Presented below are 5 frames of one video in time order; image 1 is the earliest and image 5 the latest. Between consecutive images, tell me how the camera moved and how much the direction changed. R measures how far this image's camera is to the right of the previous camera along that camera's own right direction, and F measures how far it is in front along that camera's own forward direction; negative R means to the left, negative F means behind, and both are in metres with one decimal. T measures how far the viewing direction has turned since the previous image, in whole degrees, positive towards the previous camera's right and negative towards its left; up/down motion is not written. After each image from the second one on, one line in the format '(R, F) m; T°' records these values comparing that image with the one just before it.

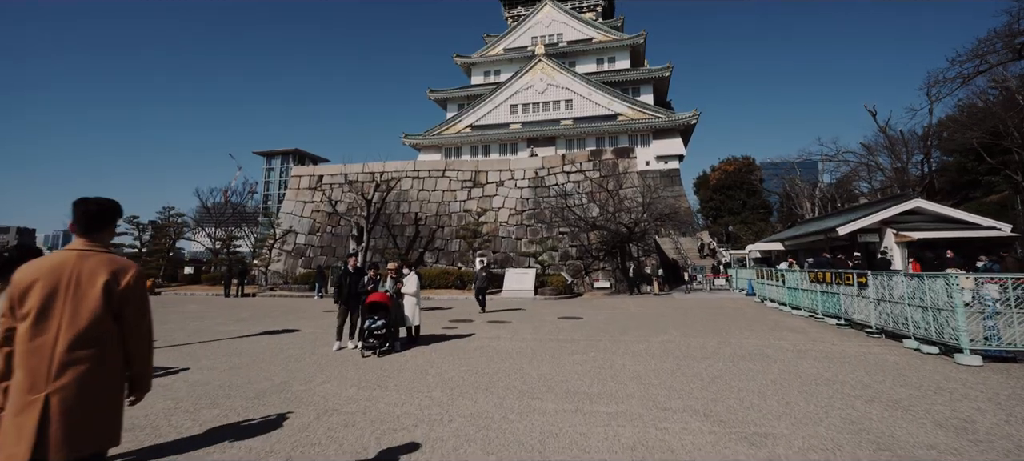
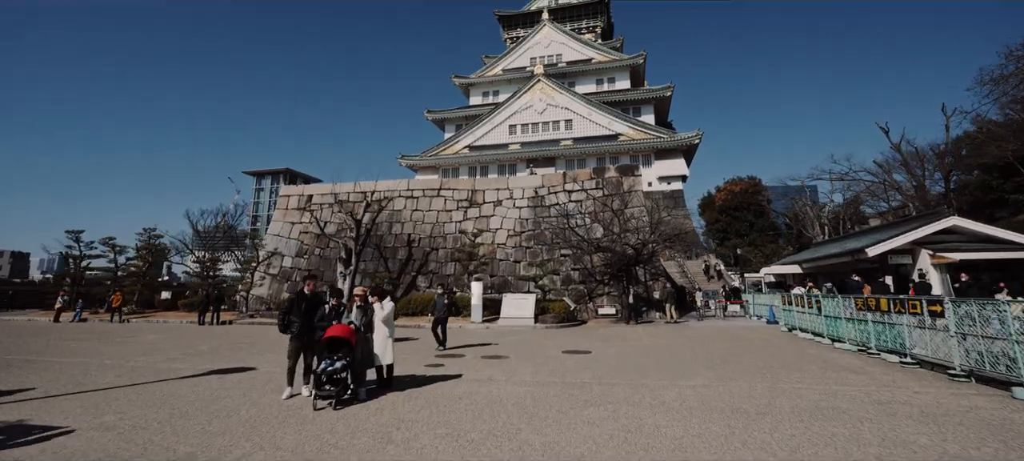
(0.0, +1.0) m; 0°
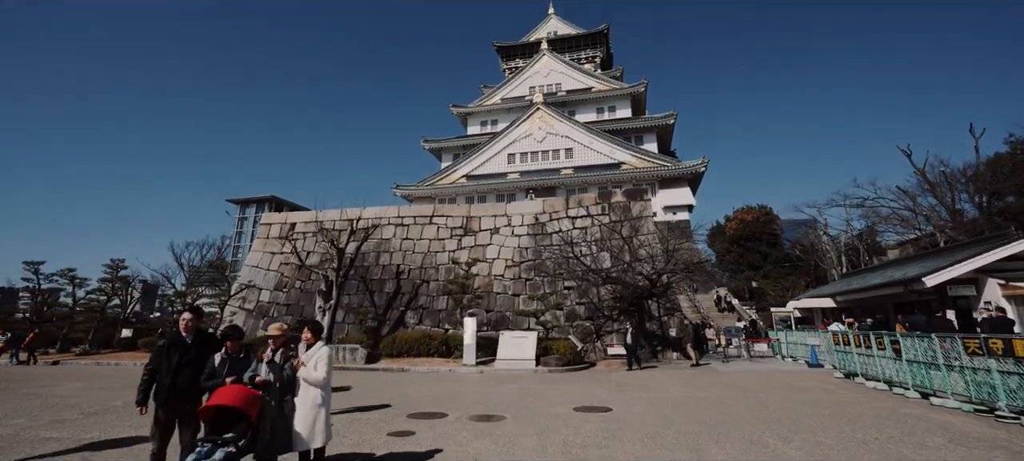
(0.0, +1.4) m; 0°
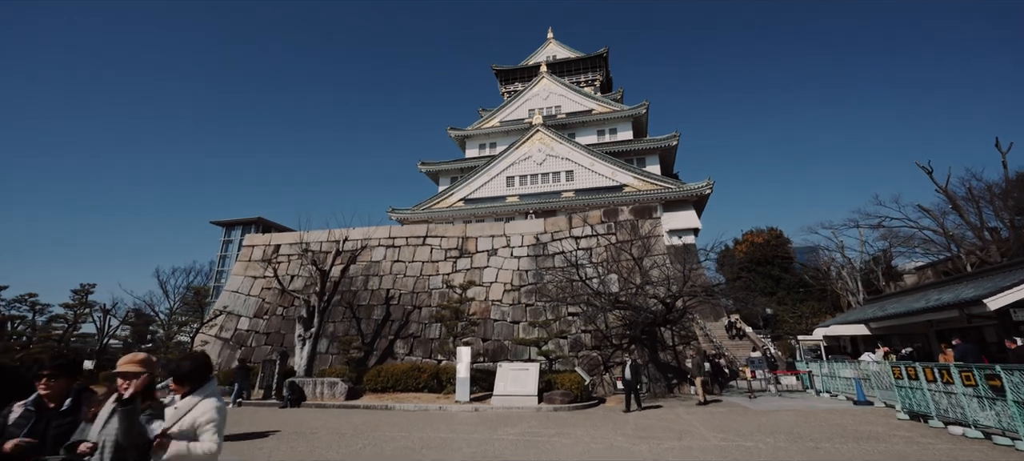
(0.0, +1.1) m; 0°
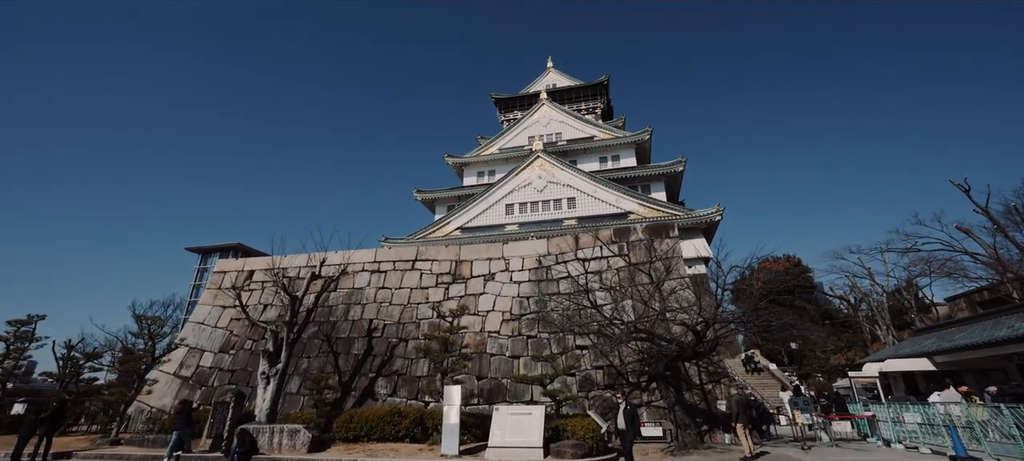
(0.0, +1.5) m; 0°
